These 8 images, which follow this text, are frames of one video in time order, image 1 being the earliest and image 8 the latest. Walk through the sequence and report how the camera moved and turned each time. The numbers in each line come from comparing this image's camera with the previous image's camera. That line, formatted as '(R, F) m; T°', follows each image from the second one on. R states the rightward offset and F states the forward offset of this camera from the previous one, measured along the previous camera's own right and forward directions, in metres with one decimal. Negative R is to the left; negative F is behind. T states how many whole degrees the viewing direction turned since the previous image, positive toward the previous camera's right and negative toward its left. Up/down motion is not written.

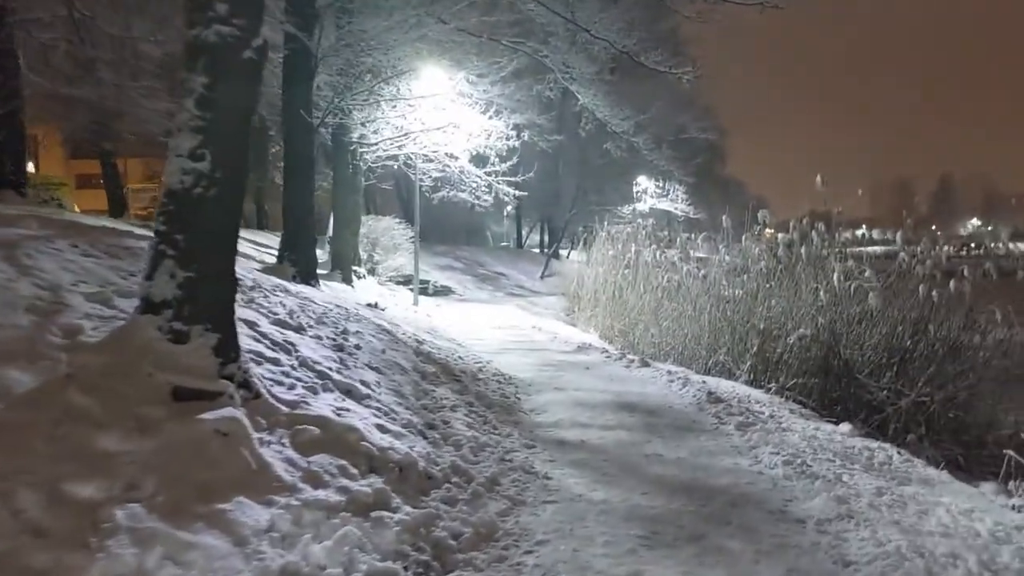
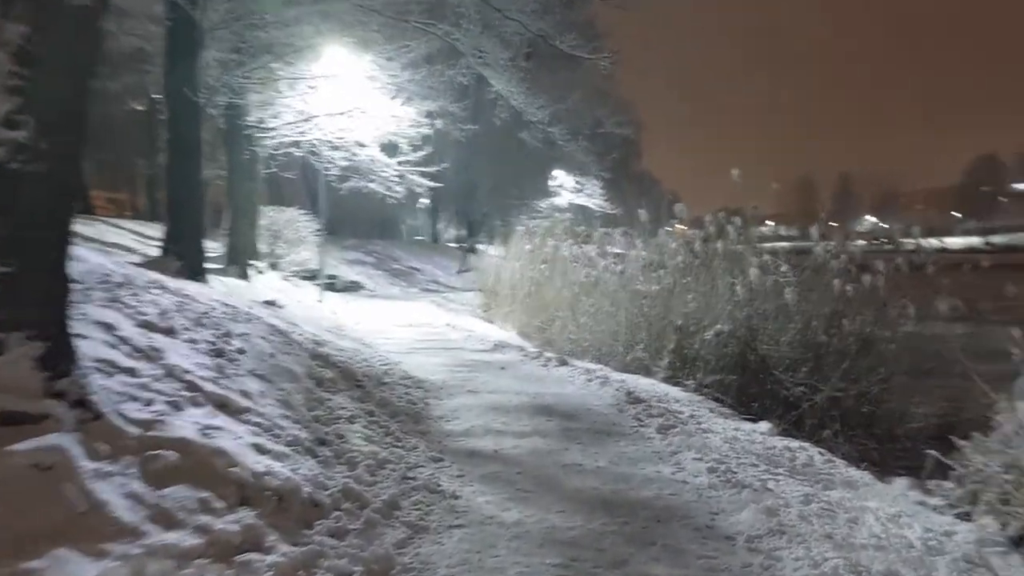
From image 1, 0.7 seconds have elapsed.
(+0.1, +0.5) m; +5°
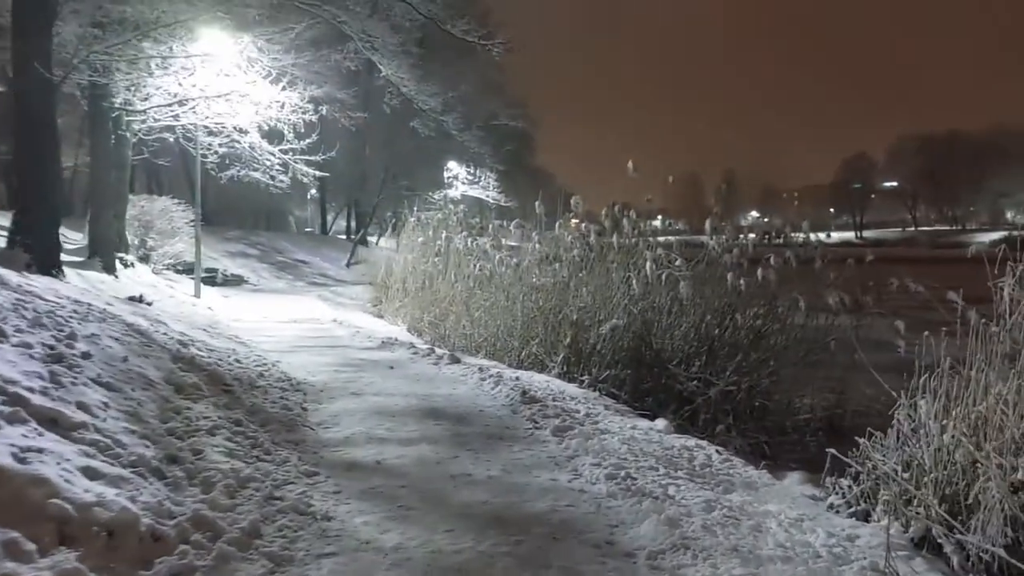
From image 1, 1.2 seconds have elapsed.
(+0.1, +0.4) m; +7°
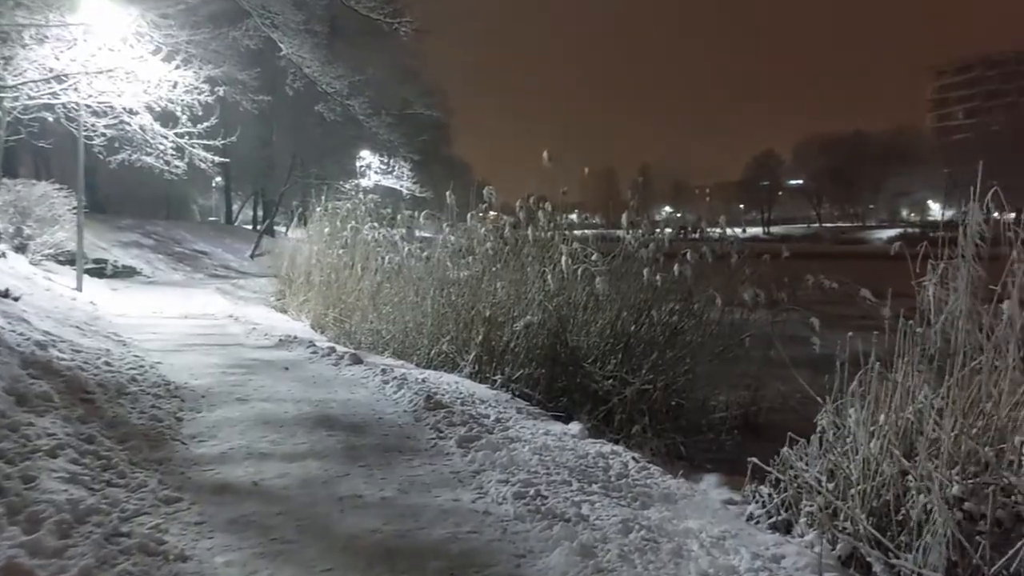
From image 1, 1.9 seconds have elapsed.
(+0.1, +0.5) m; +6°
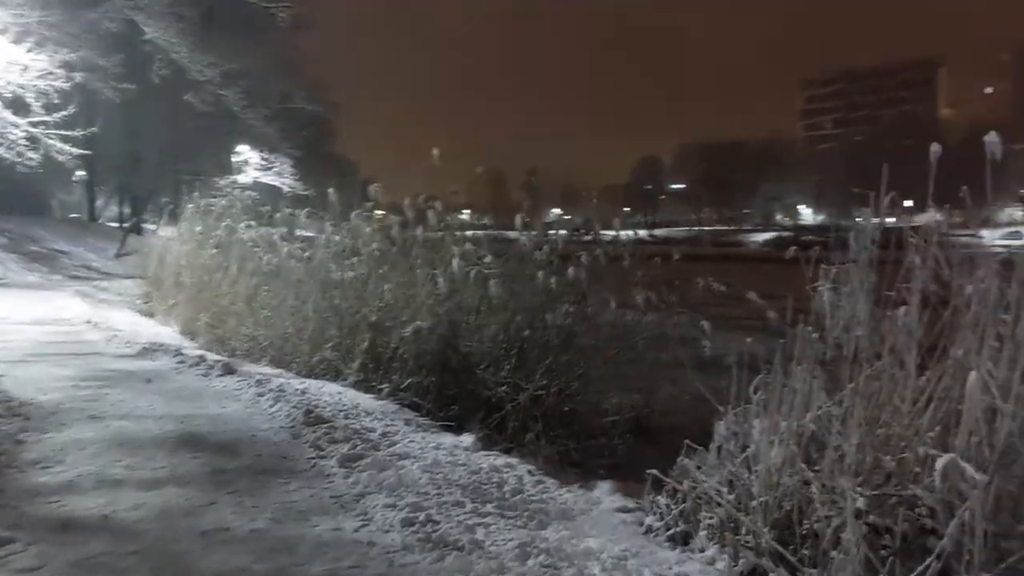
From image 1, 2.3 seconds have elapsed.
(0.0, +0.4) m; +8°
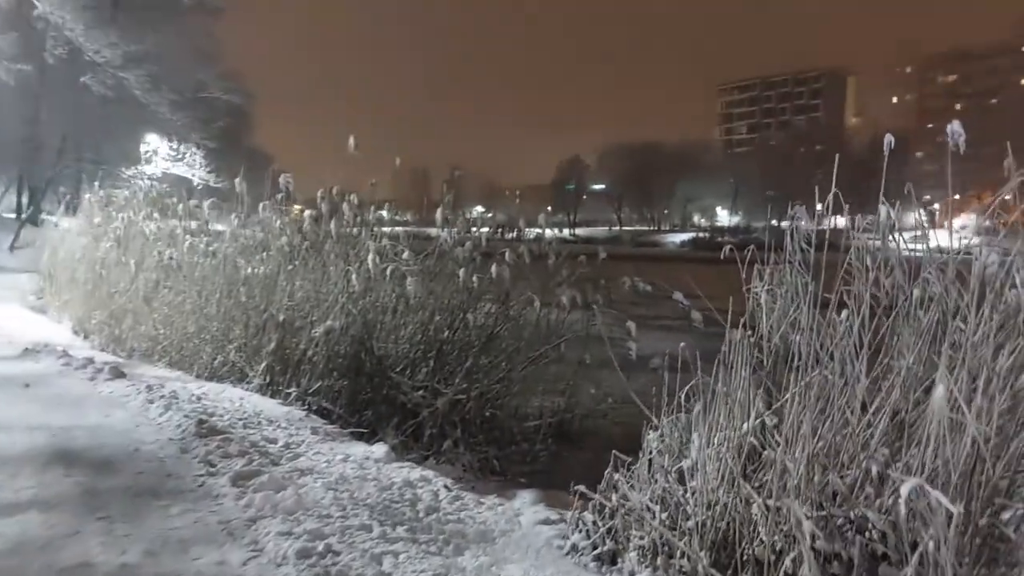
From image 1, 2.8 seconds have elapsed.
(0.0, +0.5) m; +5°
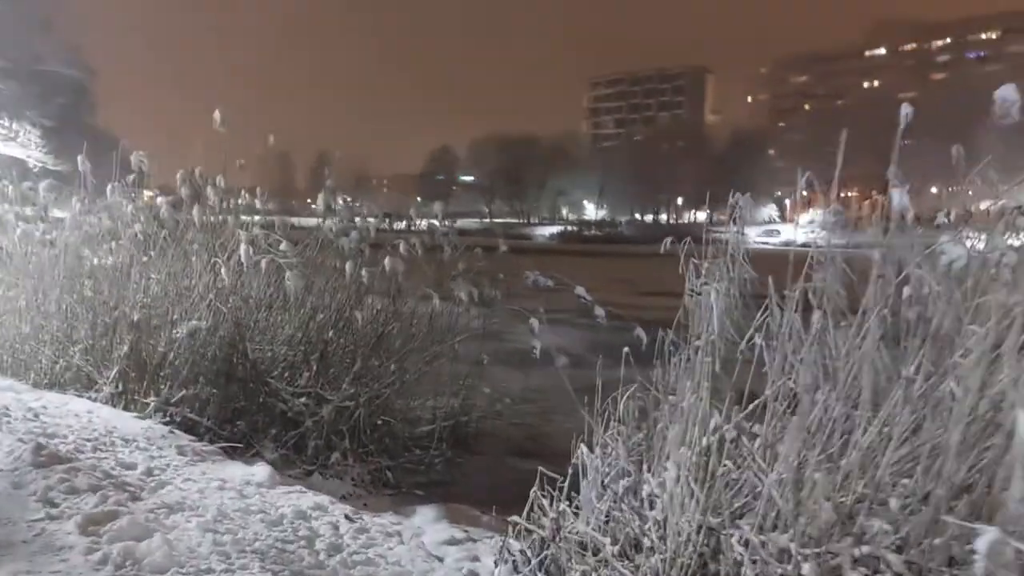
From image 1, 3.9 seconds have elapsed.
(-0.3, +0.7) m; +9°
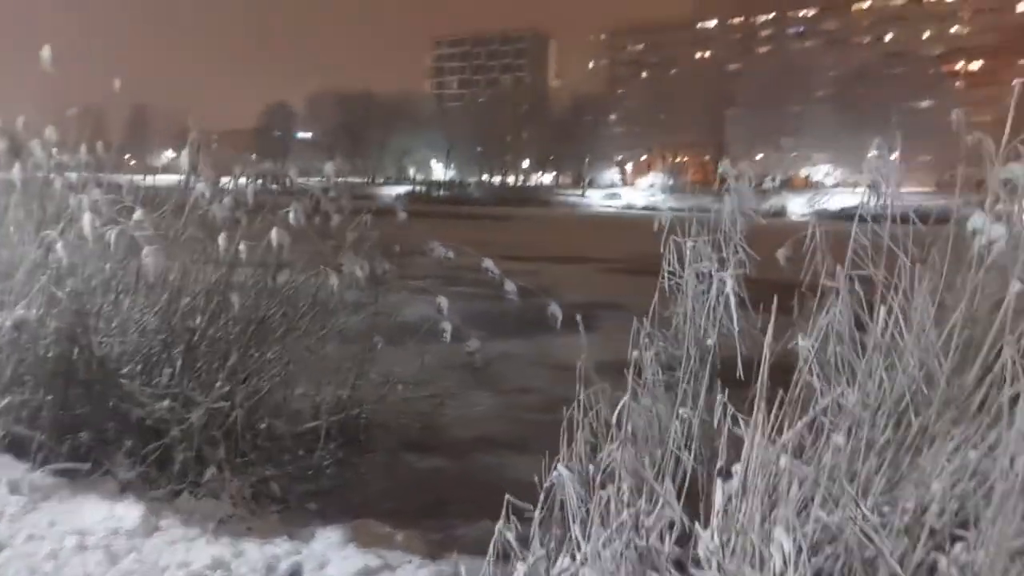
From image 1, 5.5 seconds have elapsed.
(-0.5, +1.0) m; +11°
